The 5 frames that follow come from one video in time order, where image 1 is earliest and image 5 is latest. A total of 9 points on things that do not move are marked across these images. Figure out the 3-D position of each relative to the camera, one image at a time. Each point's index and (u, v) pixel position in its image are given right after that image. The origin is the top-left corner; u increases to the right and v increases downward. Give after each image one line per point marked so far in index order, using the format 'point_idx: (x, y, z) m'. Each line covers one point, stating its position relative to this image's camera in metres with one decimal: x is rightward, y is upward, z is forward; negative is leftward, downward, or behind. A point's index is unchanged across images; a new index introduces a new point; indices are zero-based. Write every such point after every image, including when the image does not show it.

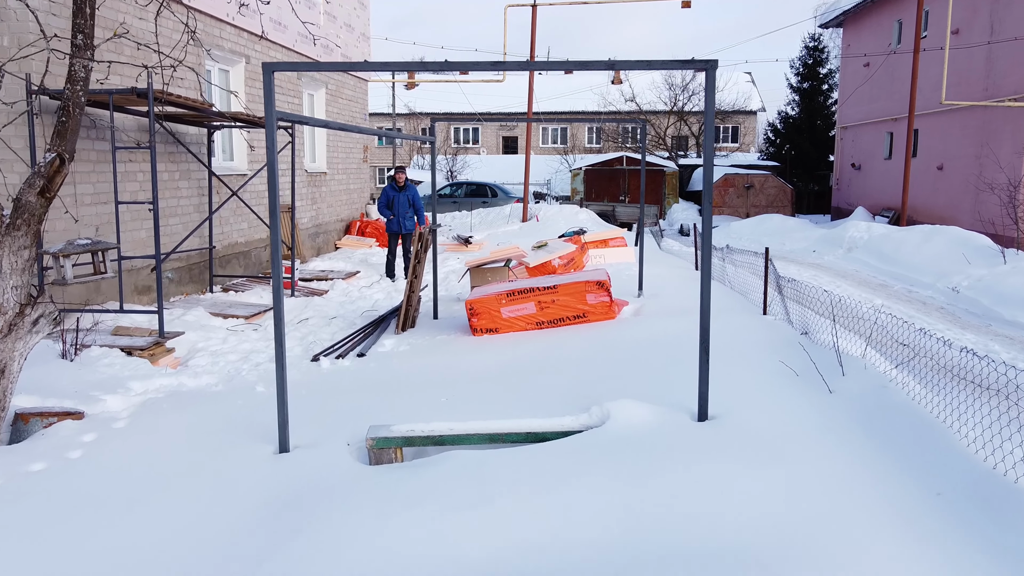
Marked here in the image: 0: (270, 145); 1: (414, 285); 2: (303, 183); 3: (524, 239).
0: (-1.0, +0.6, +3.5) m
1: (-0.8, 0.0, +7.0) m
2: (-3.0, +1.5, +12.7) m
3: (+0.2, +0.8, +14.5) m
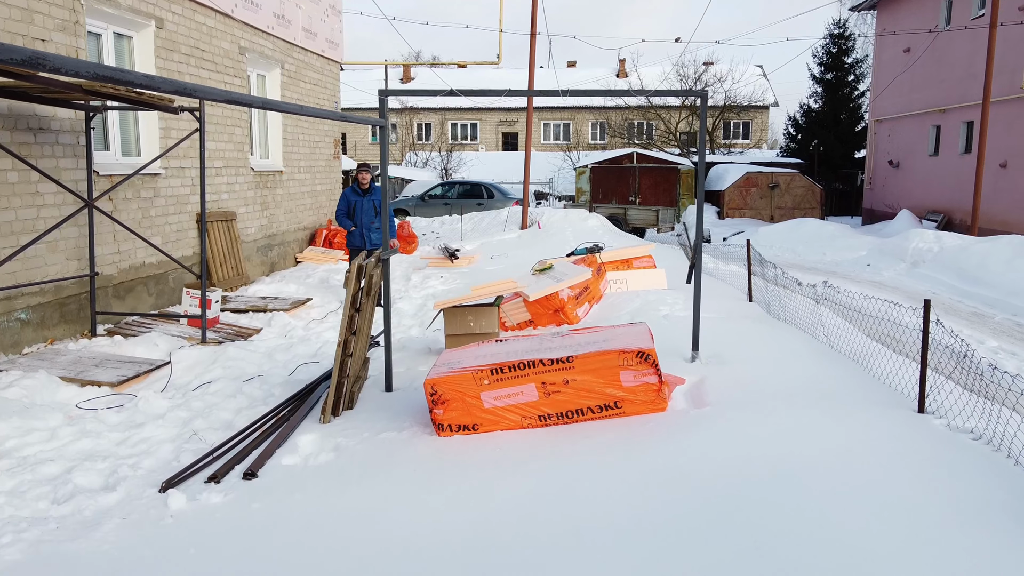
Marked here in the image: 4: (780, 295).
0: (-1.0, +0.2, +1.0) m
1: (-0.8, -0.3, +4.6) m
2: (-3.0, +1.2, +10.2) m
3: (+0.2, +0.5, +12.0) m
4: (+2.3, -0.1, +7.3) m
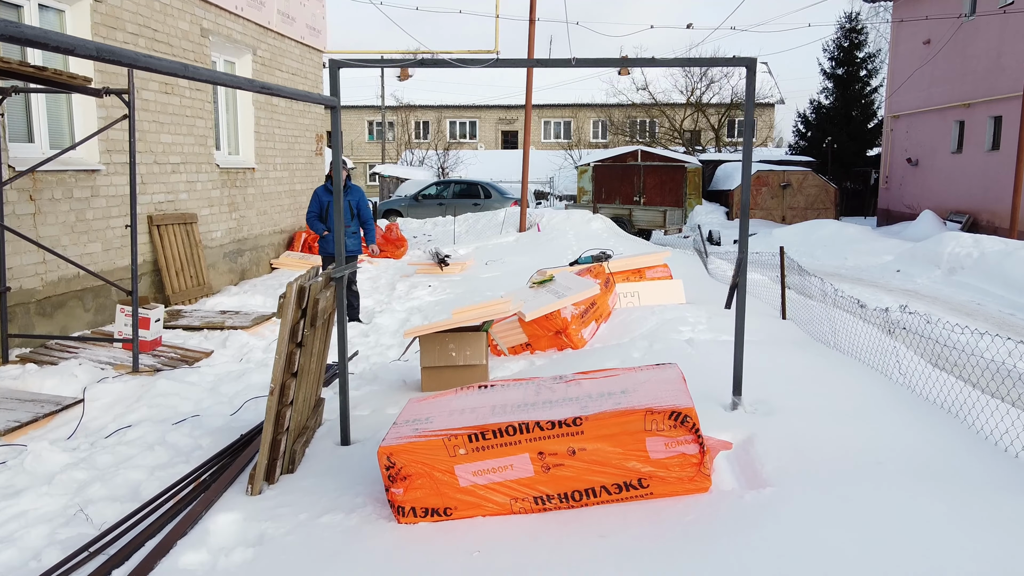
0: (-1.1, +0.1, 0.0) m
1: (-0.9, -0.4, +3.5) m
2: (-3.1, +1.1, +9.2) m
3: (+0.1, +0.4, +11.0) m
4: (+2.2, -0.2, +6.2) m
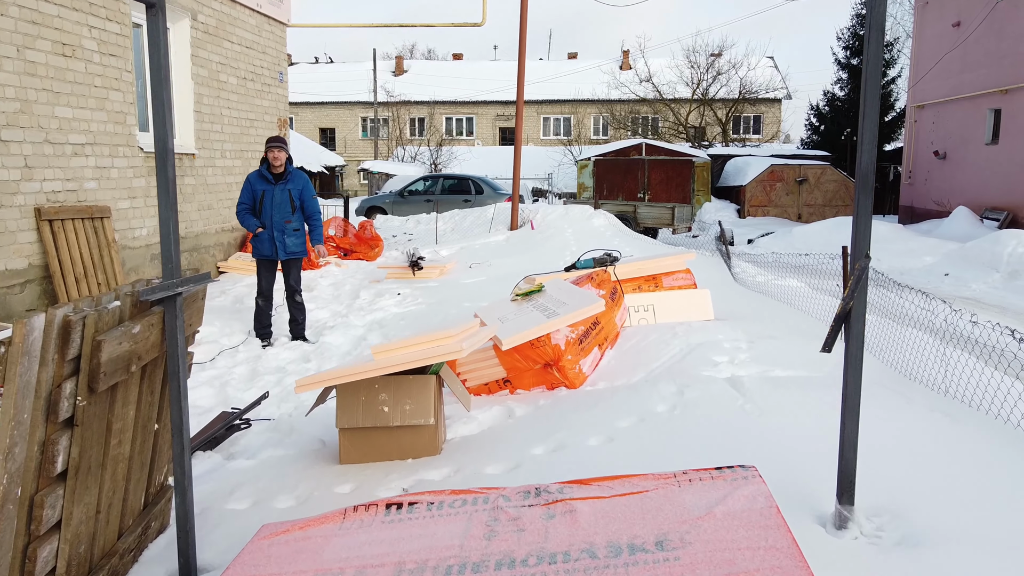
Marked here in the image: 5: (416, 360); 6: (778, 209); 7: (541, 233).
0: (-1.2, +0.1, -1.6) m
1: (-1.0, -0.5, +1.9) m
2: (-3.2, +1.0, +7.6) m
3: (0.0, +0.3, +9.4) m
4: (+2.1, -0.3, +4.7) m
5: (-0.3, -0.2, +3.1) m
6: (+5.8, +1.7, +19.1) m
7: (+0.4, +0.7, +10.8) m
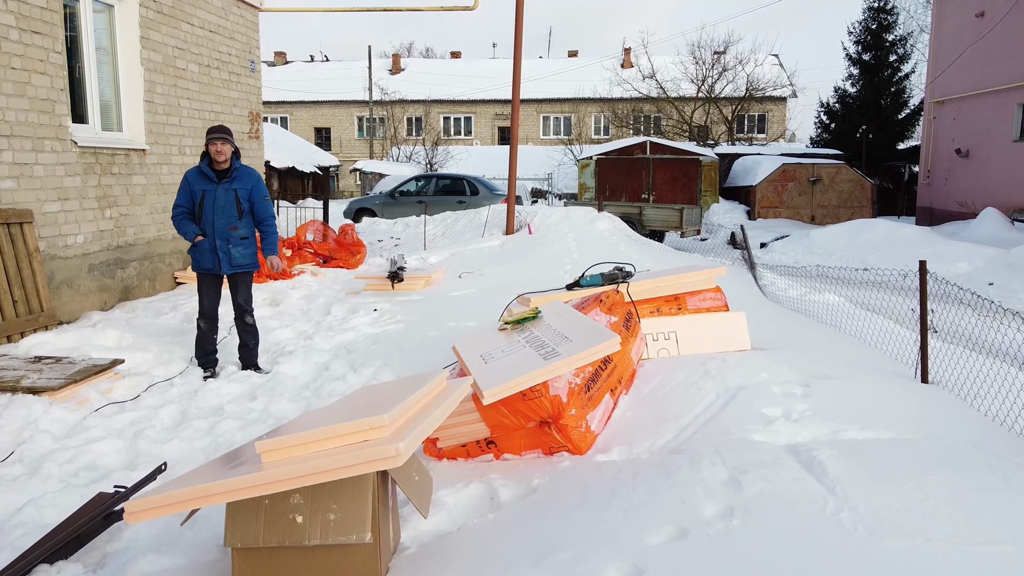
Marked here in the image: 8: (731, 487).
0: (-1.3, -0.1, -2.6) m
1: (-1.1, -0.6, +0.9) m
2: (-3.3, +0.9, +6.6) m
3: (-0.1, +0.2, +8.4) m
4: (+2.0, -0.4, +3.6) m
5: (-0.4, -0.4, +2.0) m
6: (+5.7, +1.6, +18.1) m
7: (+0.3, +0.6, +9.8) m
8: (+0.6, -0.6, +2.5) m
